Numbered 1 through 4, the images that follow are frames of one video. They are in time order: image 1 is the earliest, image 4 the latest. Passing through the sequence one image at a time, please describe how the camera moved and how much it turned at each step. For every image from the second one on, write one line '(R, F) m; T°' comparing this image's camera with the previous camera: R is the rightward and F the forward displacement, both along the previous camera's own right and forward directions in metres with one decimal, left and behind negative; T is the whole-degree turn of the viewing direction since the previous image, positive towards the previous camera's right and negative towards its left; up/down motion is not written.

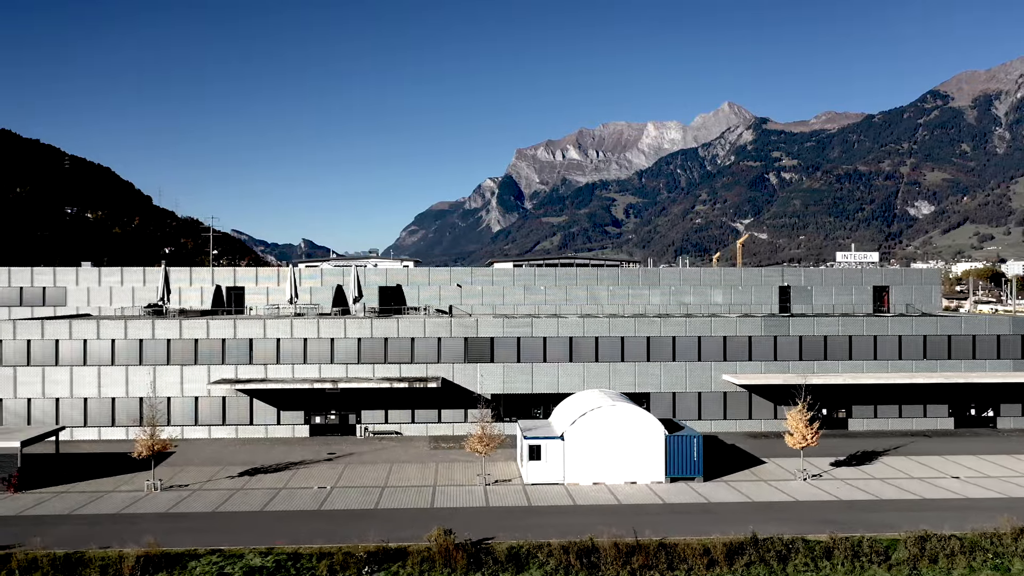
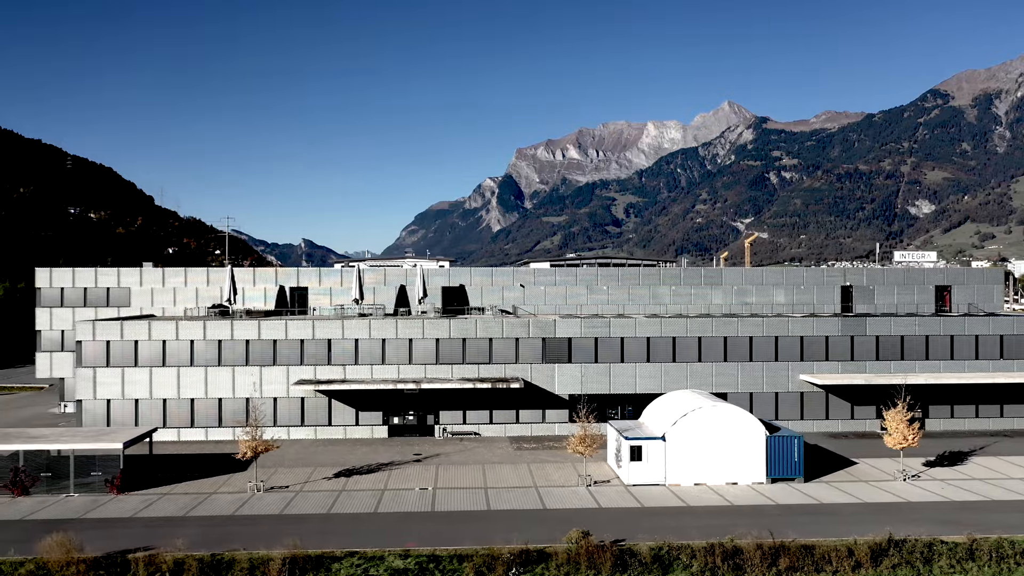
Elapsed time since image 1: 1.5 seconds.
(-4.6, +0.1) m; 0°
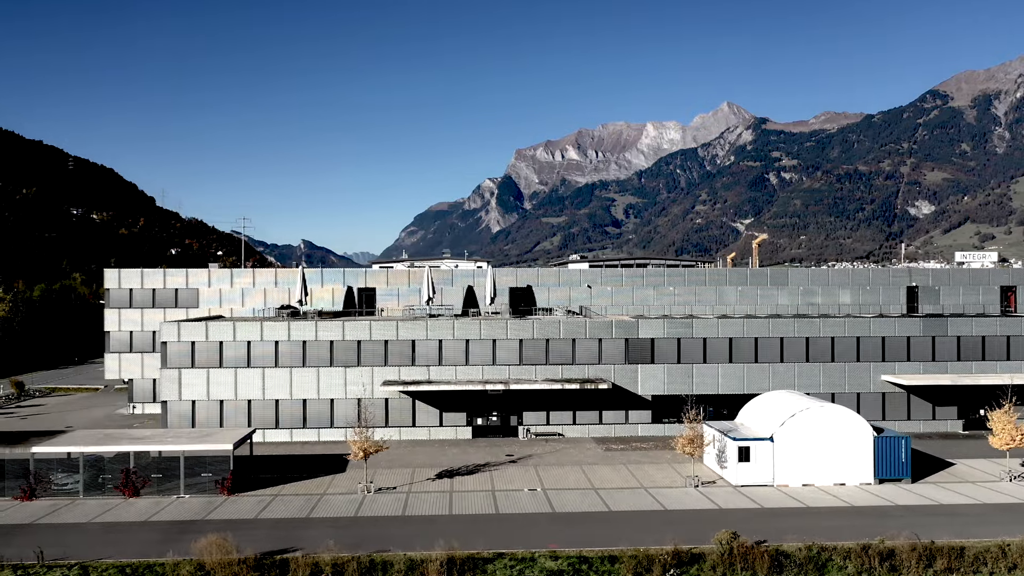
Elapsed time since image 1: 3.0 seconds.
(-4.9, +0.1) m; 0°
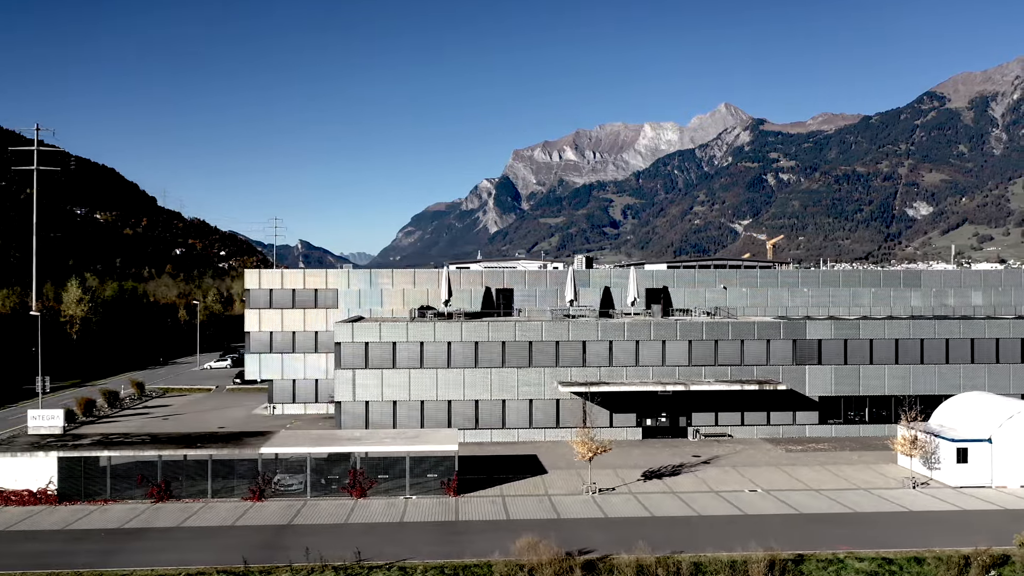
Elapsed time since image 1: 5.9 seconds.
(-10.1, 0.0) m; 0°
